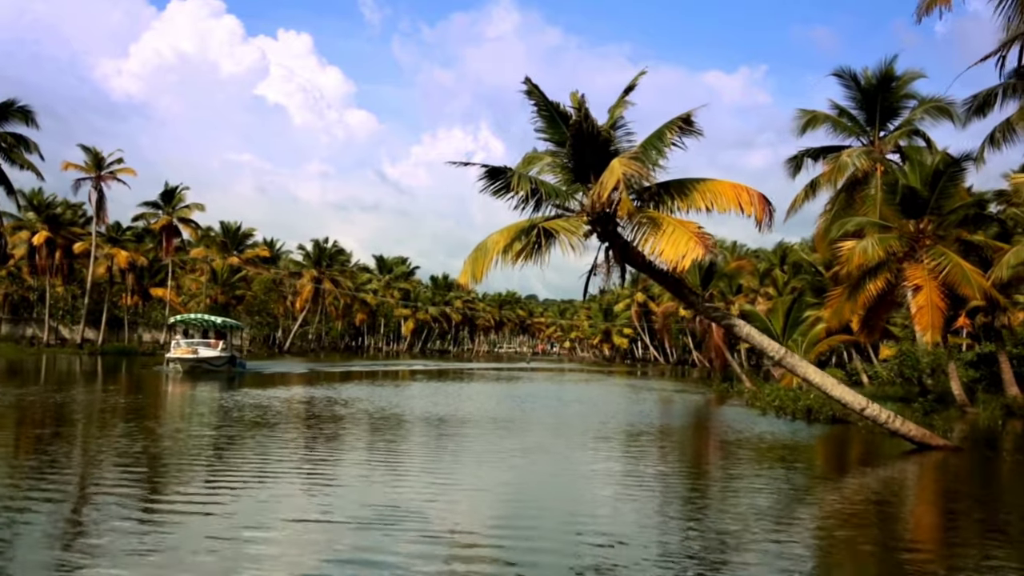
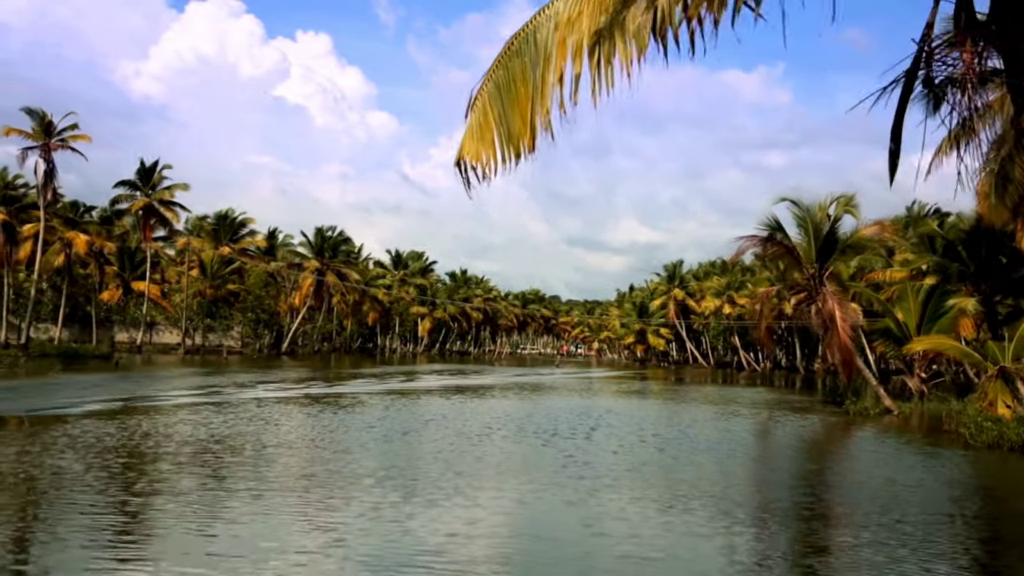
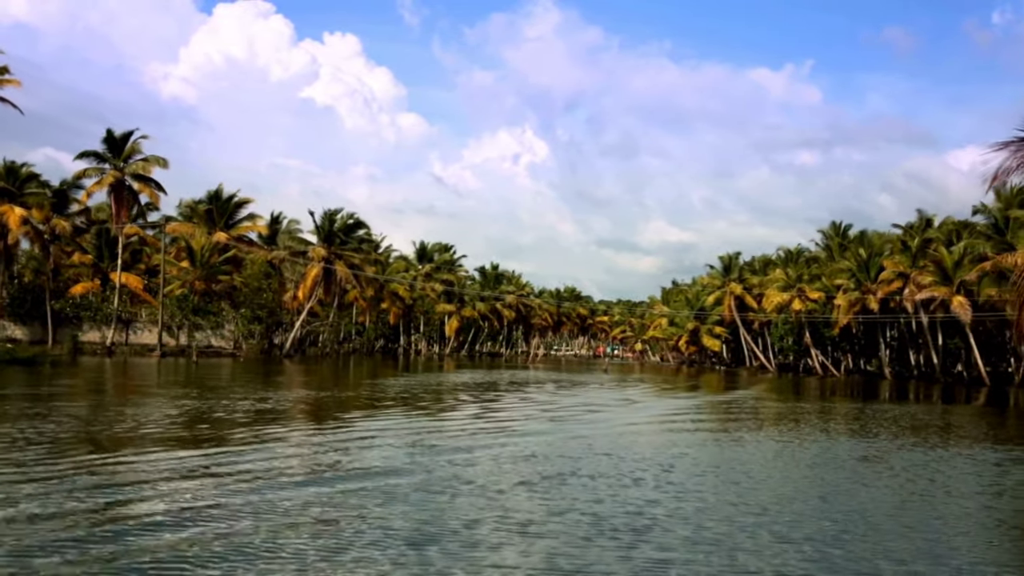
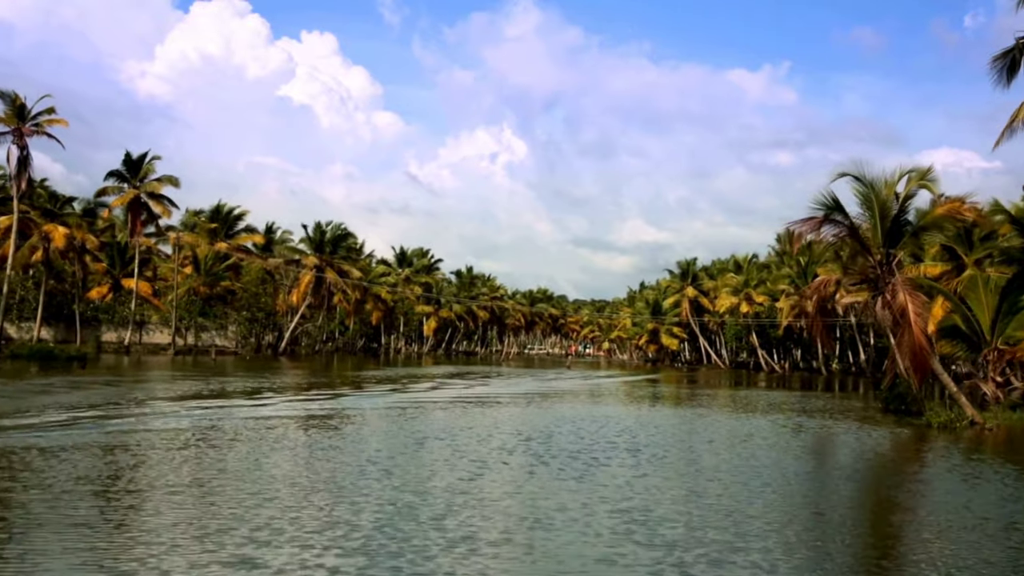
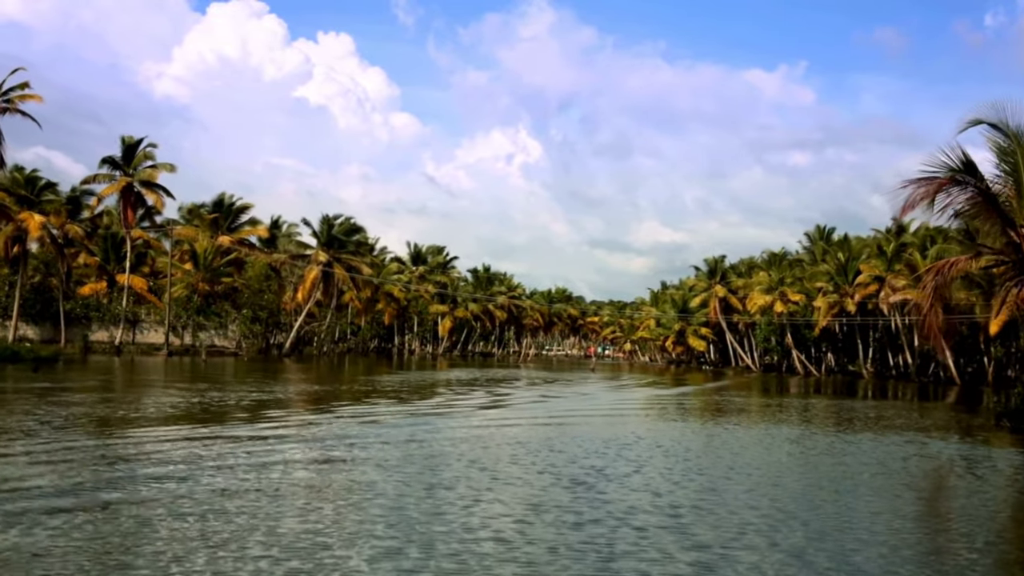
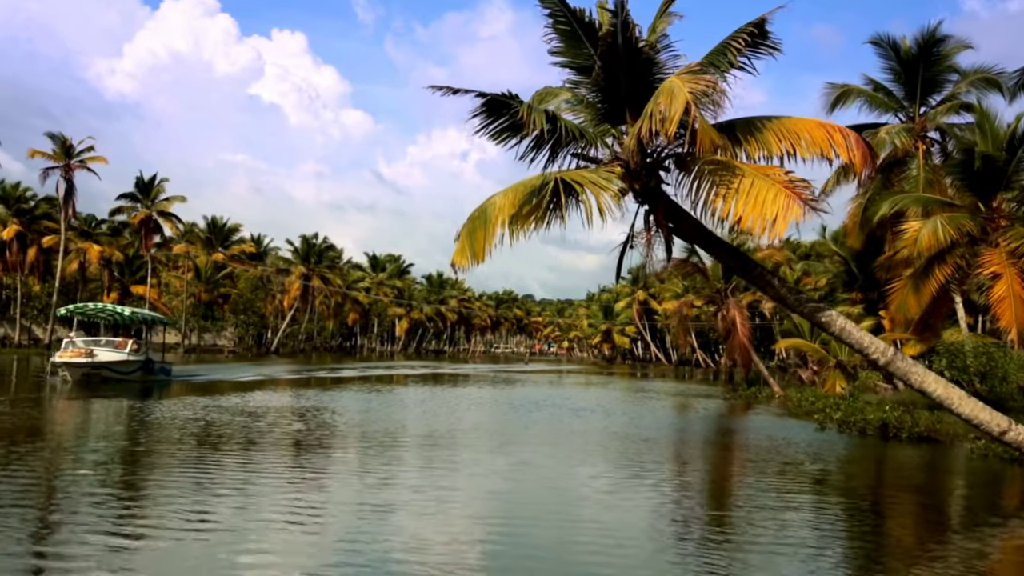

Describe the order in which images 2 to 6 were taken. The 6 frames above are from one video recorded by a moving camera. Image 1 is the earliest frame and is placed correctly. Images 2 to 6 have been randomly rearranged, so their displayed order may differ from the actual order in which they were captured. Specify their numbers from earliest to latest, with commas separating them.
6, 2, 4, 5, 3
